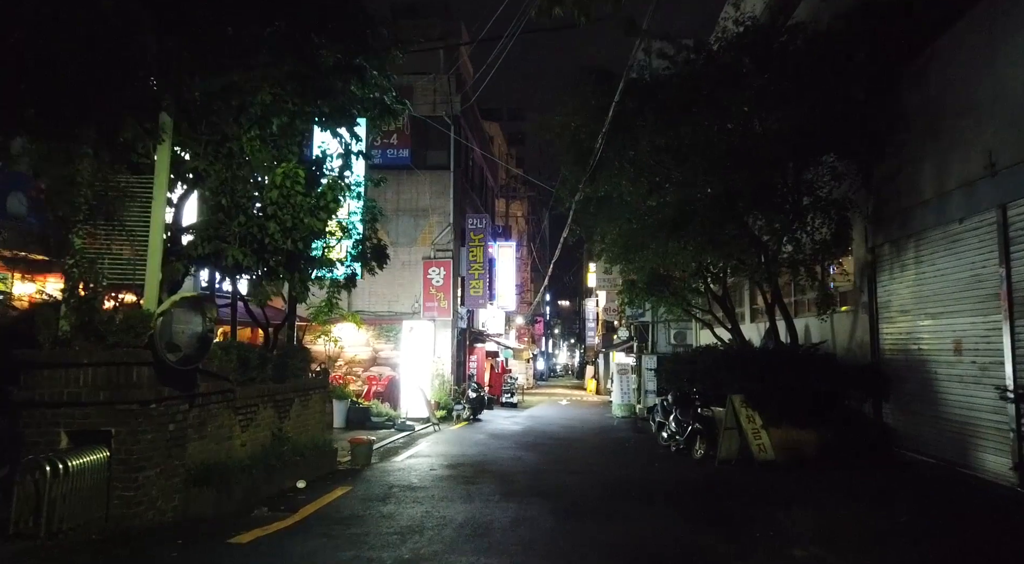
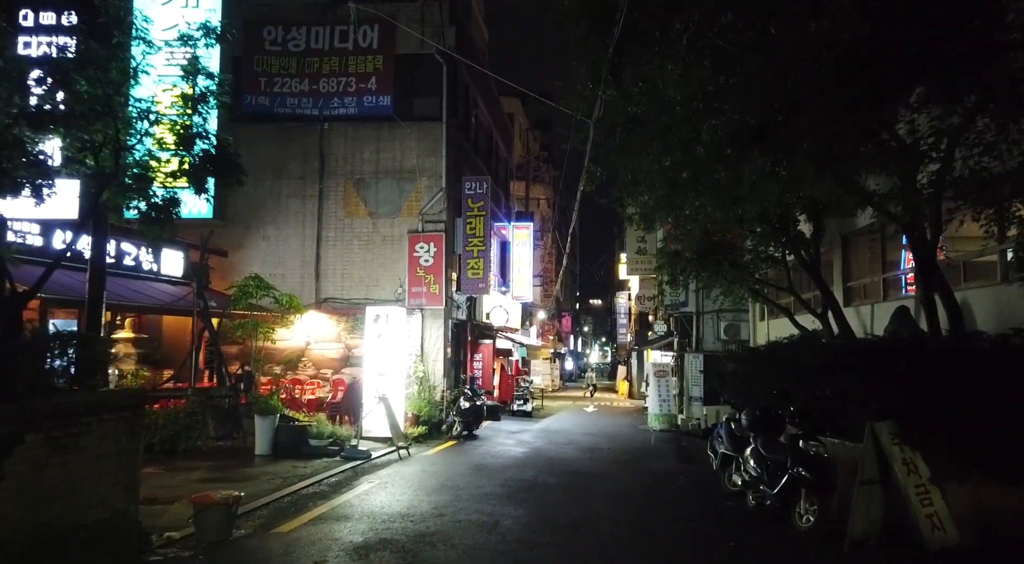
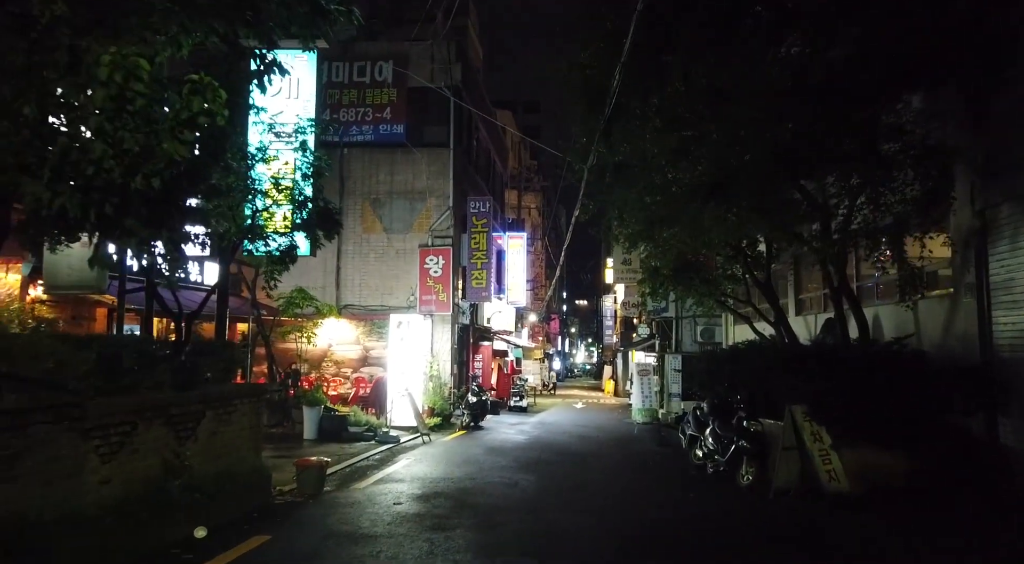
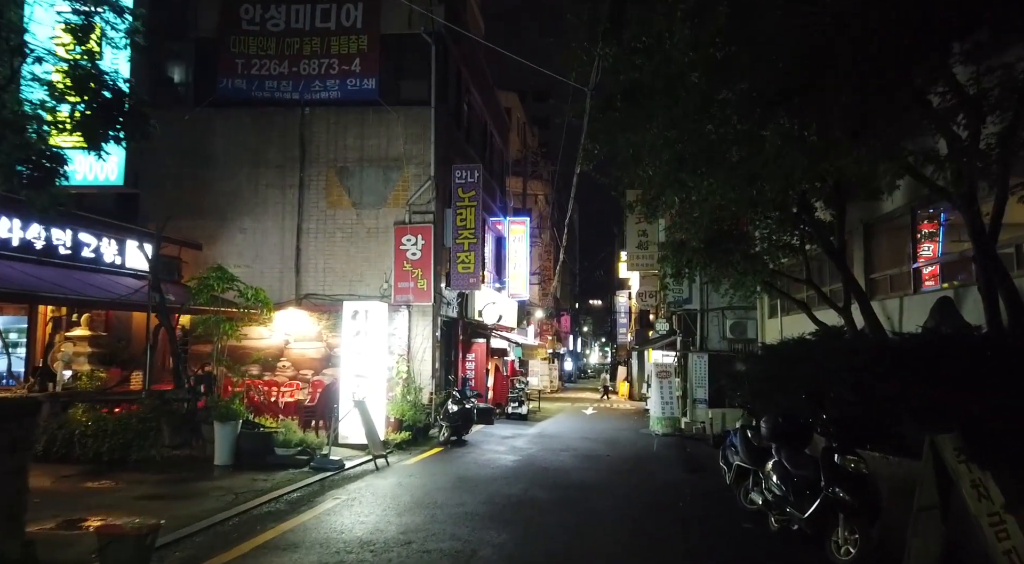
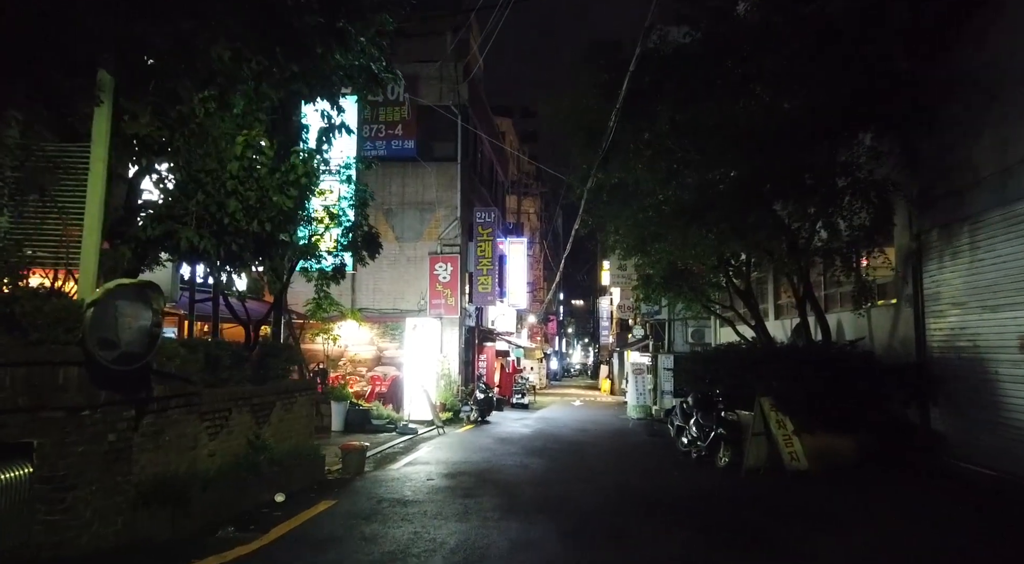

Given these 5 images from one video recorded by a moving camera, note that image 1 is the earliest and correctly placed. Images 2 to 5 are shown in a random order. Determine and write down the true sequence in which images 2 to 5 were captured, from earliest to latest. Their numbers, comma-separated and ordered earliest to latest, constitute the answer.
5, 3, 2, 4
